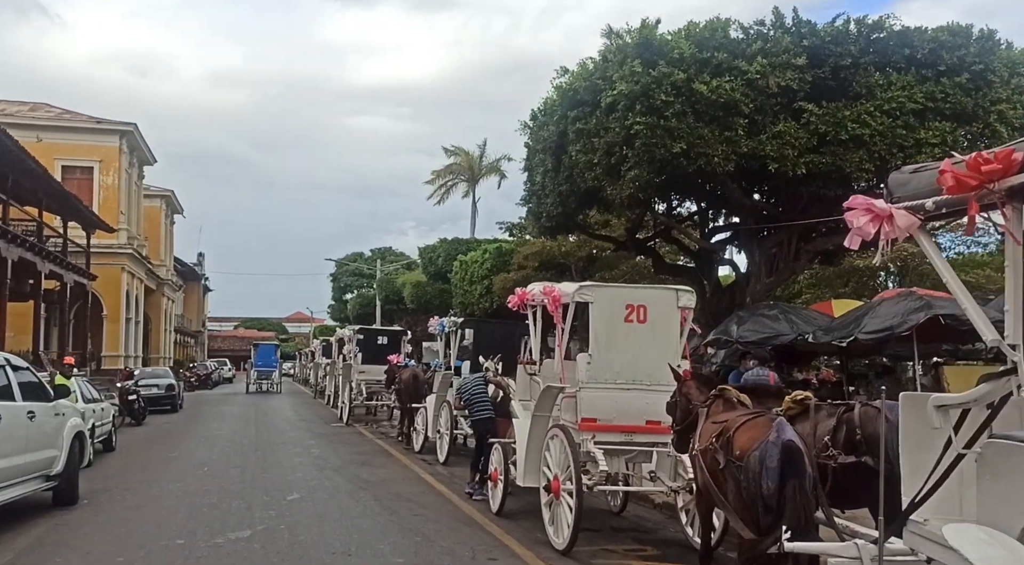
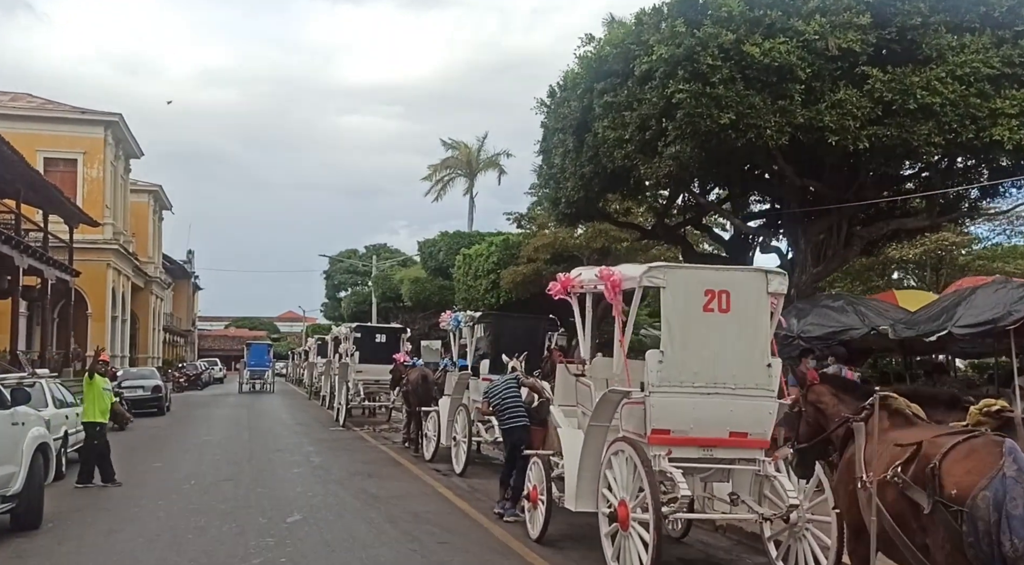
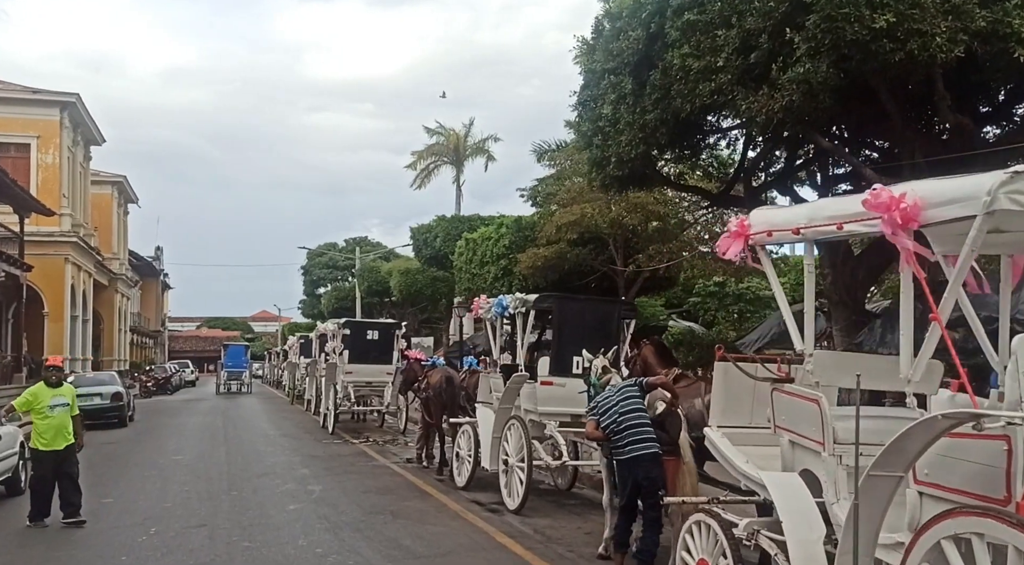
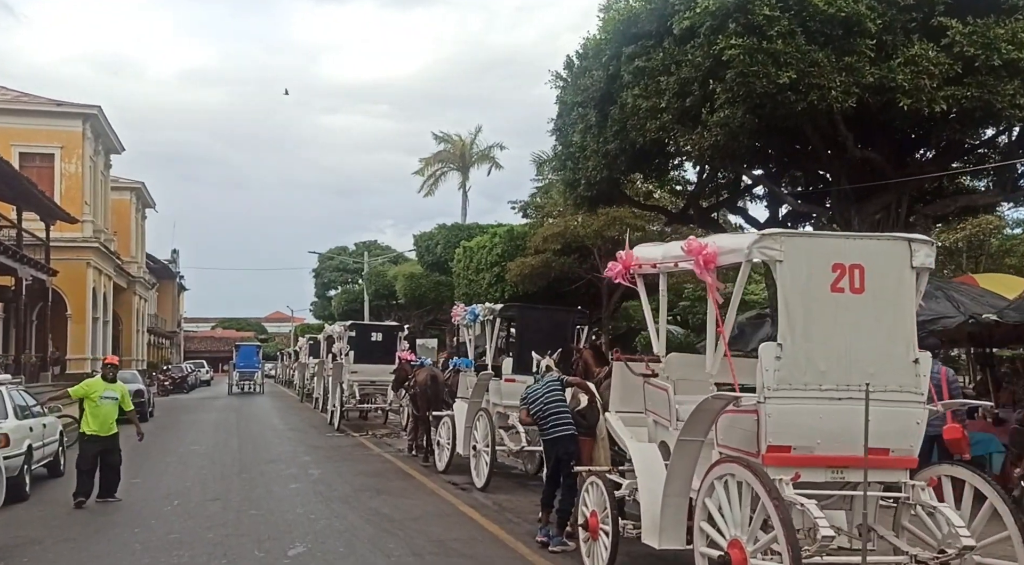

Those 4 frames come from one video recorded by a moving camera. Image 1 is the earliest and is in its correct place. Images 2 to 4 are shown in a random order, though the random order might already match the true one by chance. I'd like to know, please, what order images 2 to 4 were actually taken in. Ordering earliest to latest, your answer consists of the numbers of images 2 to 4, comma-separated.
2, 4, 3
